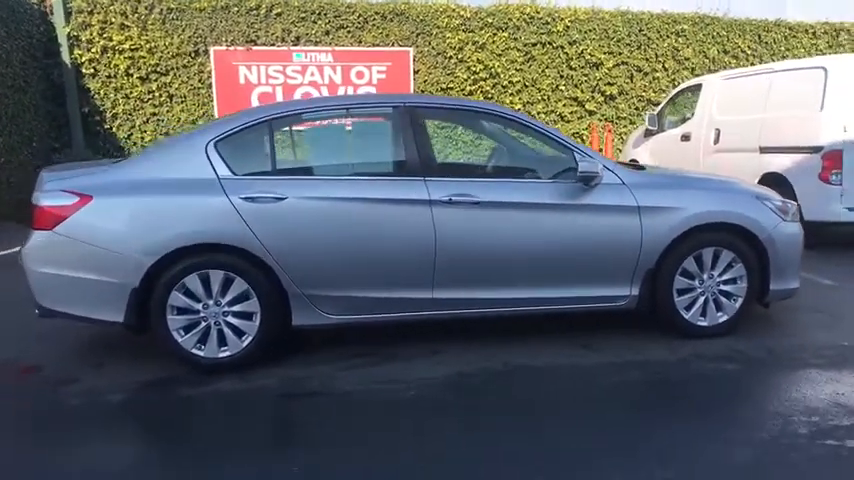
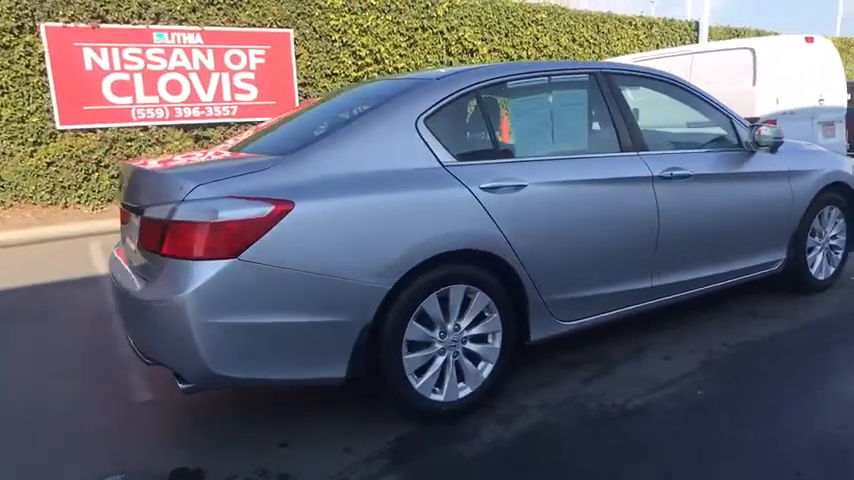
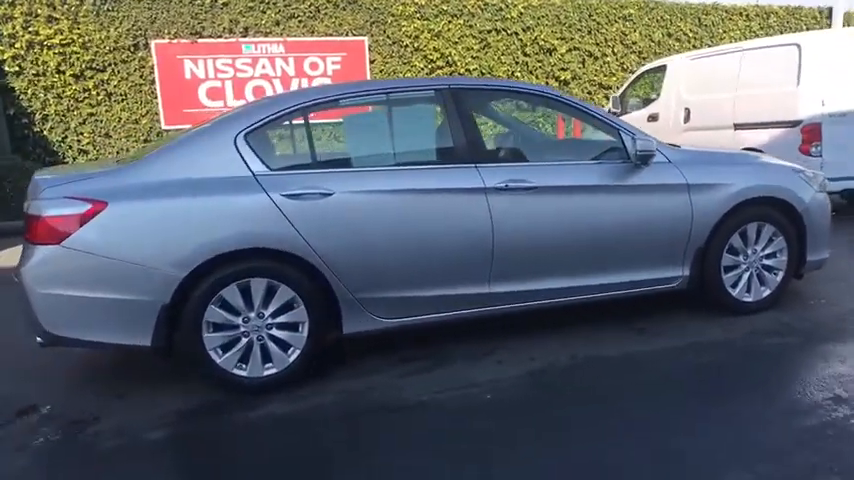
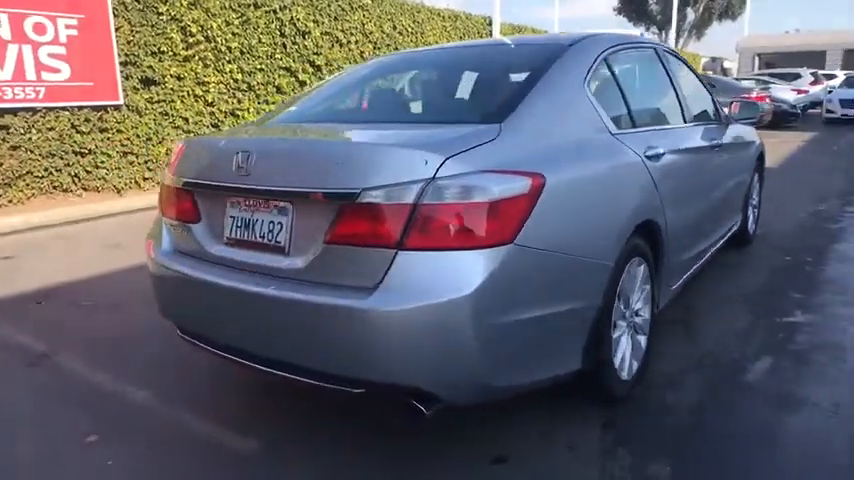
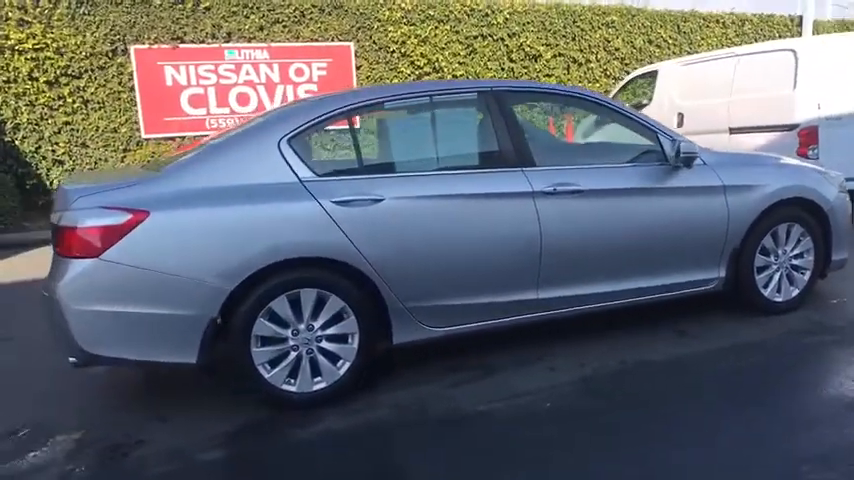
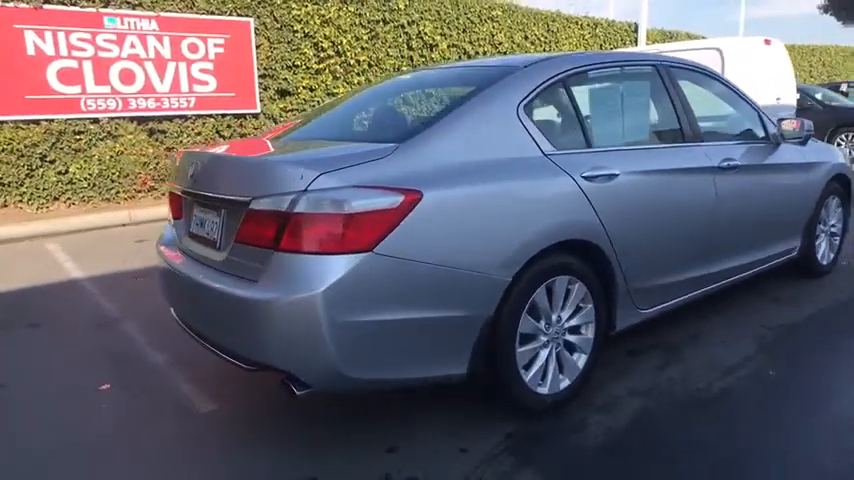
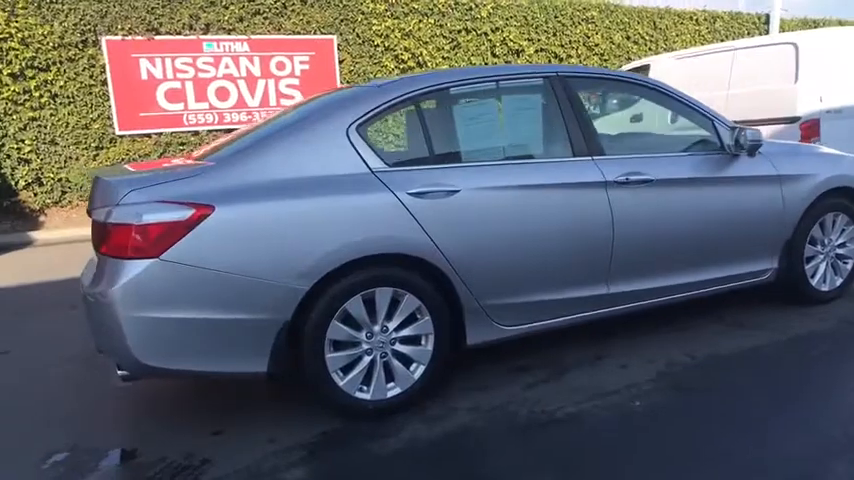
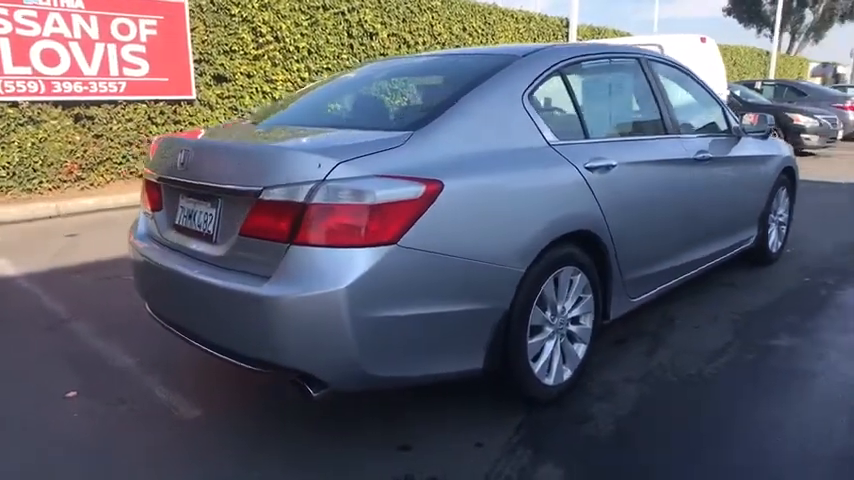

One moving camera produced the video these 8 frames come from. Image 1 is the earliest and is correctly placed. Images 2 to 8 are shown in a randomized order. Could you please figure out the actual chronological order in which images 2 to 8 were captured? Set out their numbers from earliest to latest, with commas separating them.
3, 5, 7, 2, 6, 8, 4
